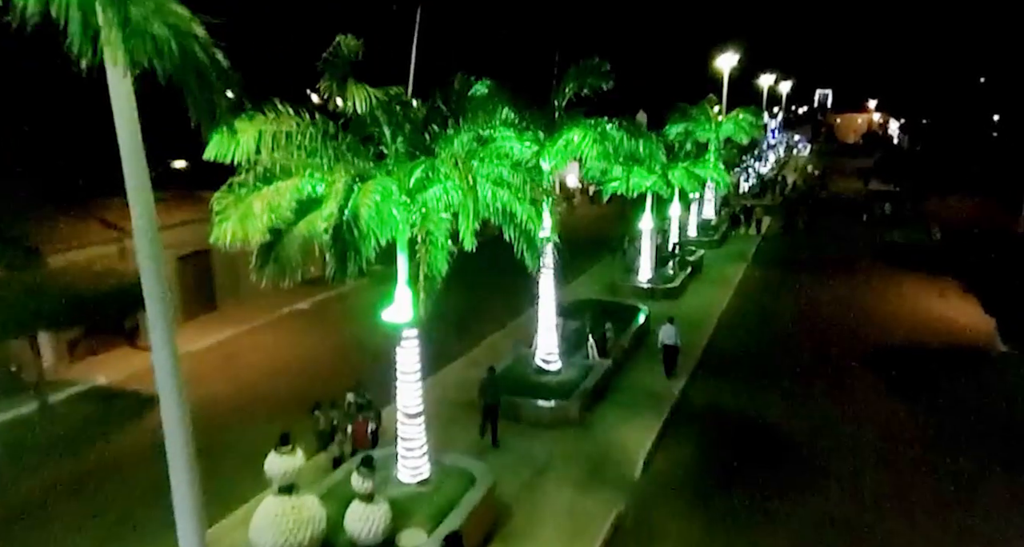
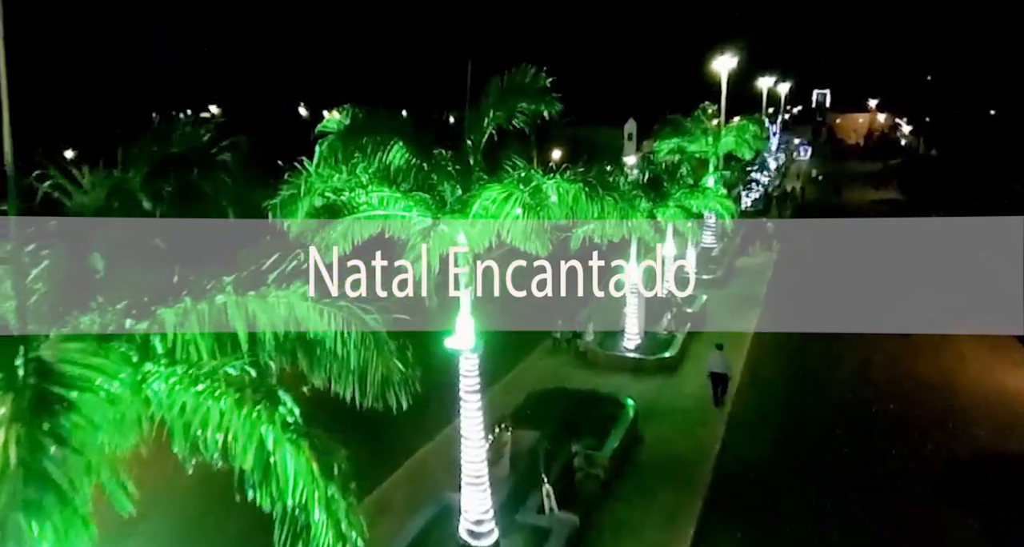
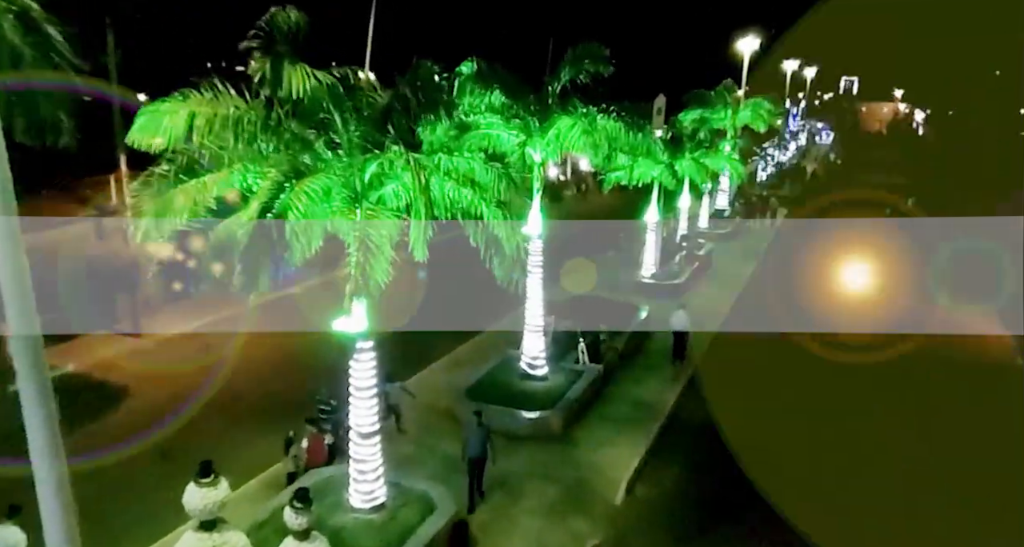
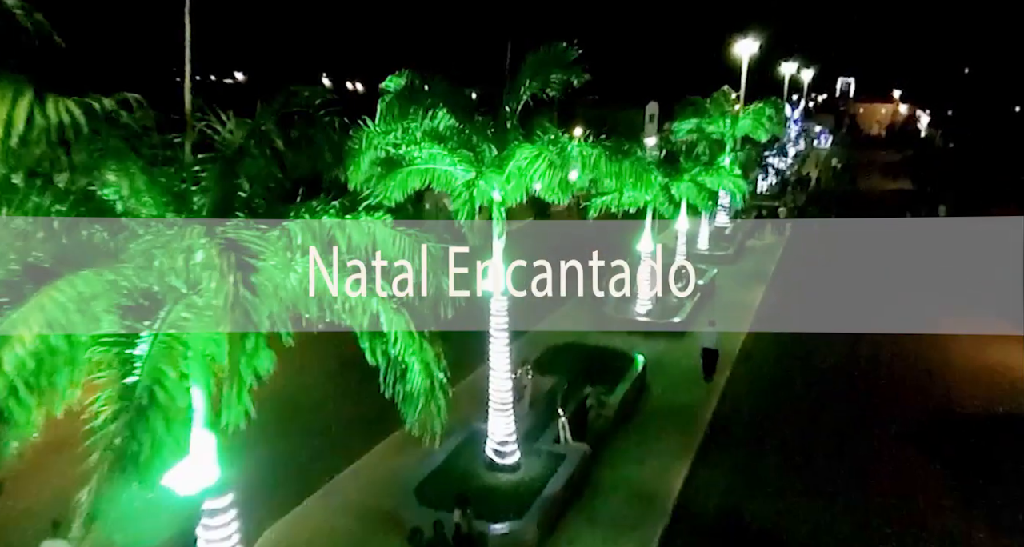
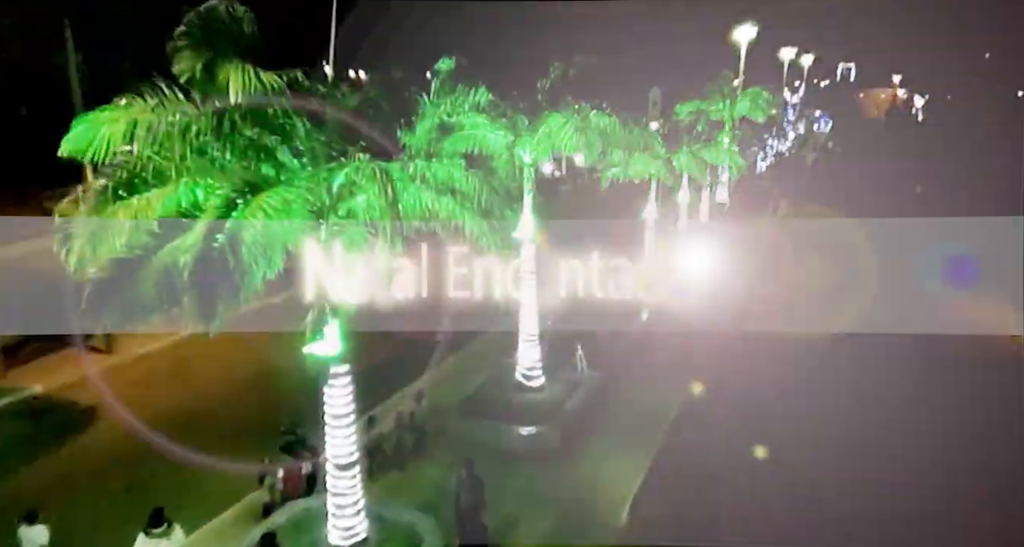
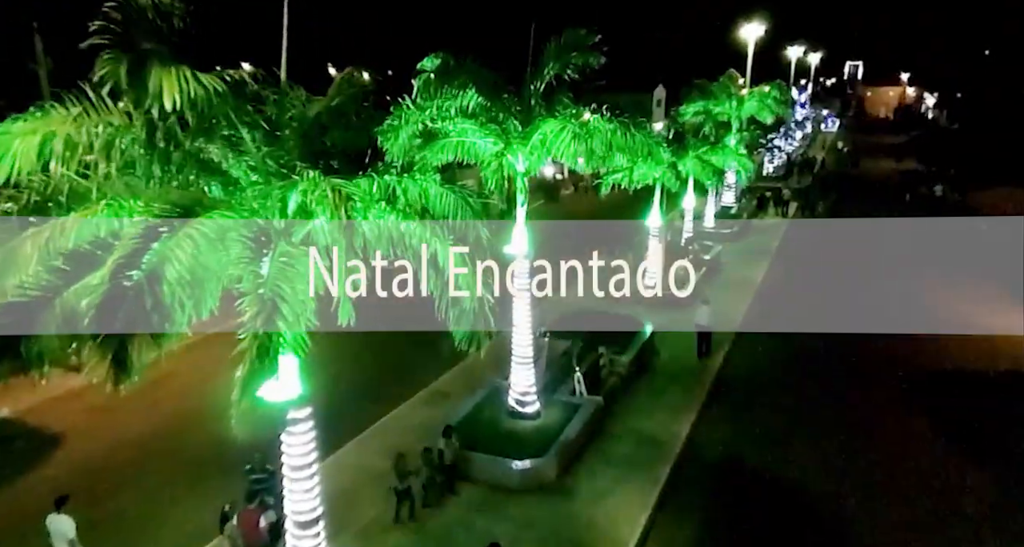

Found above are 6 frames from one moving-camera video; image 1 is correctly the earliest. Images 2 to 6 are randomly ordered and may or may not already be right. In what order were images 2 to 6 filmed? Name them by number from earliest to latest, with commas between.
3, 5, 6, 4, 2
